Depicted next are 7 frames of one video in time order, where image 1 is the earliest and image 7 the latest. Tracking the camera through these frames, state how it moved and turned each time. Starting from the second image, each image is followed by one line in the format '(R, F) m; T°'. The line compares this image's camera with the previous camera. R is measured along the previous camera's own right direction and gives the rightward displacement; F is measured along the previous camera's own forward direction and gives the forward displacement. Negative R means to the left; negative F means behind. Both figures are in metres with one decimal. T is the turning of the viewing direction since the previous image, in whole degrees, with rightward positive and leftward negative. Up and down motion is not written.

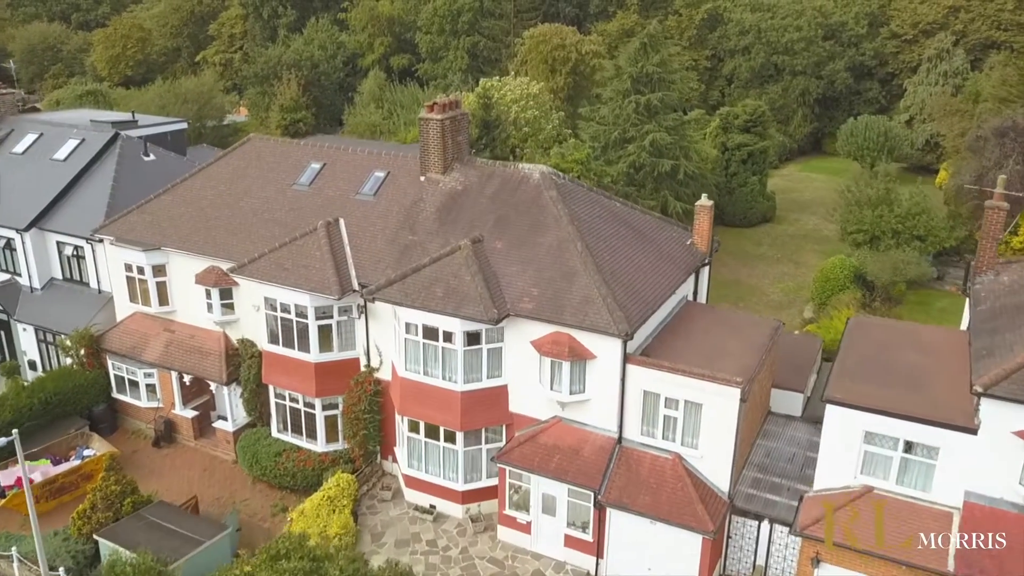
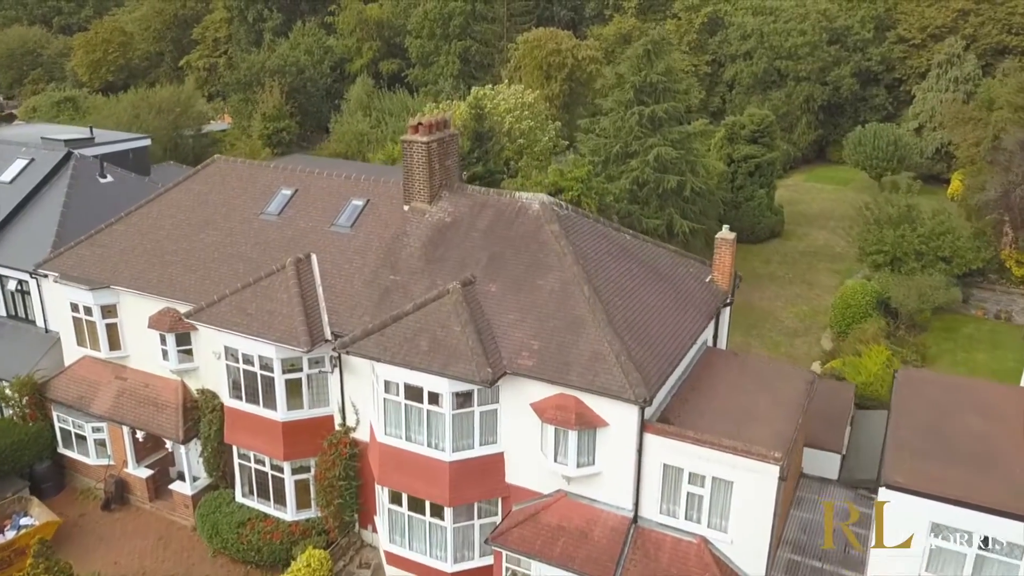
(-0.1, +2.2) m; 0°
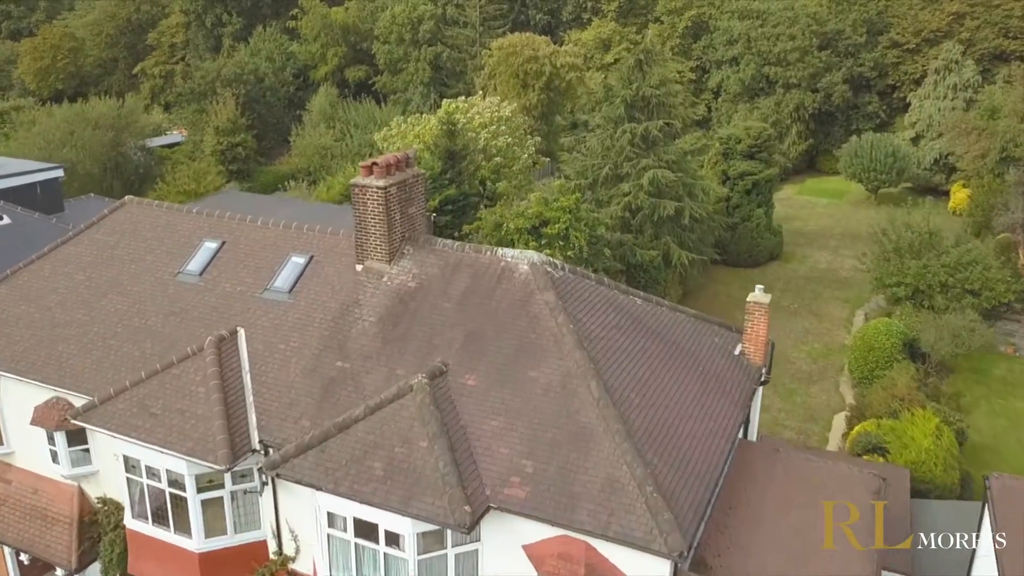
(-0.1, +3.3) m; +2°
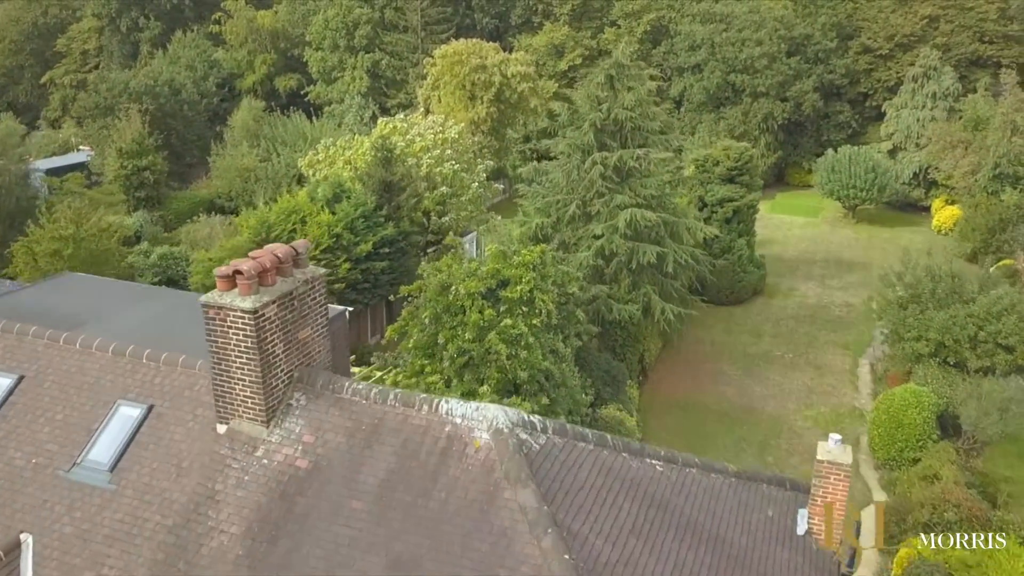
(0.0, +4.5) m; +3°
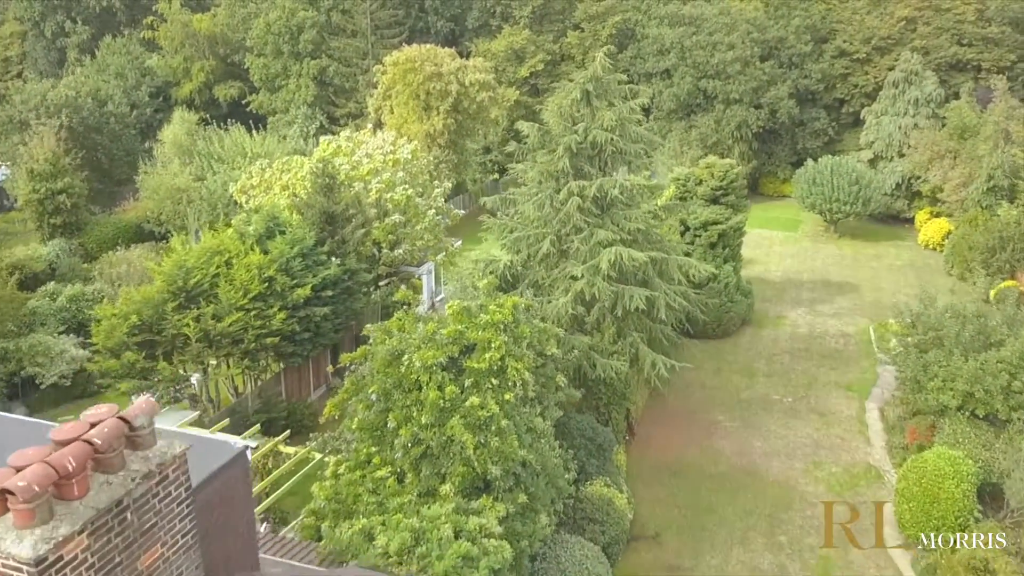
(-0.1, +3.2) m; +3°
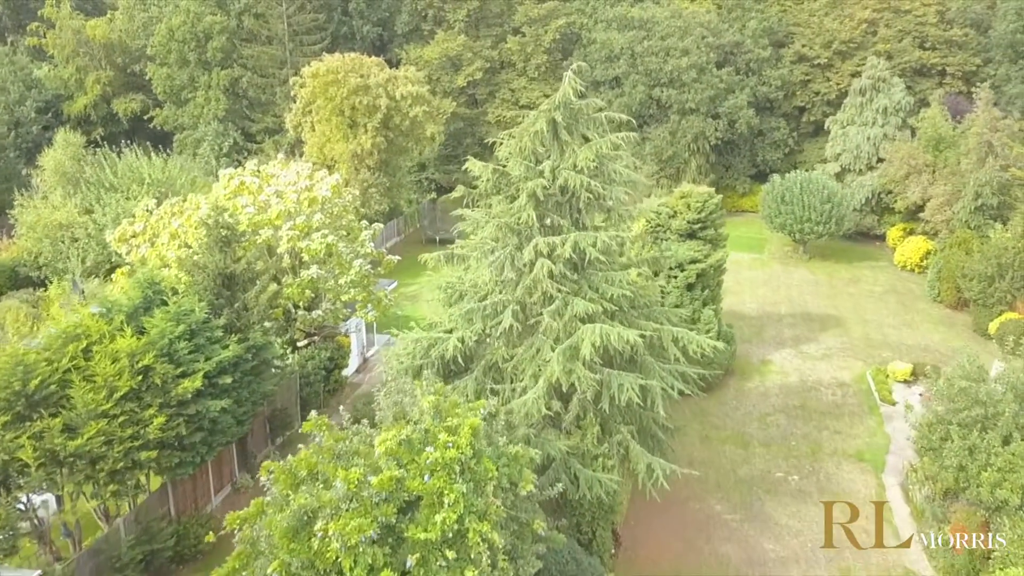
(-0.2, +4.2) m; +4°
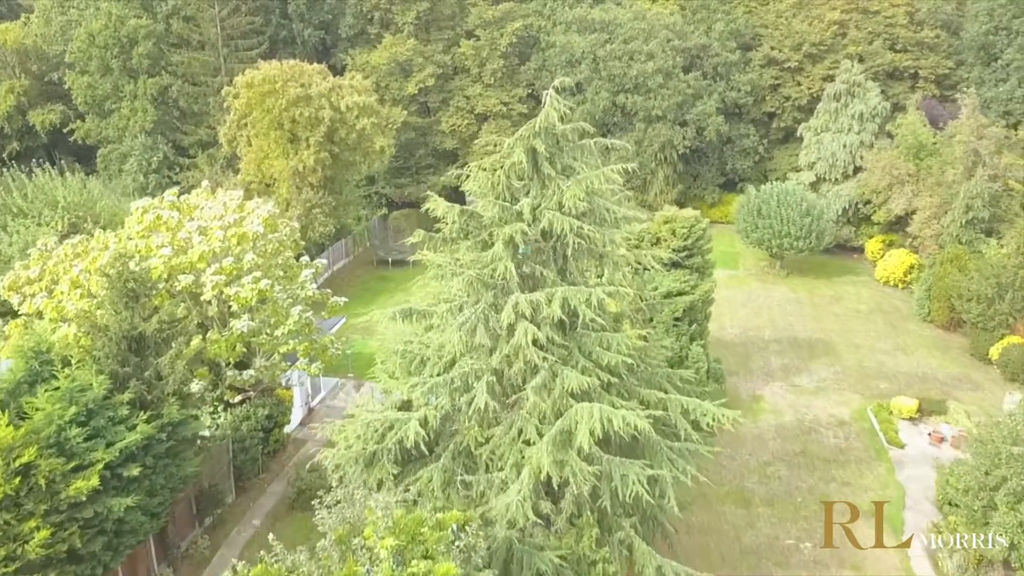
(-0.3, +2.8) m; +3°
